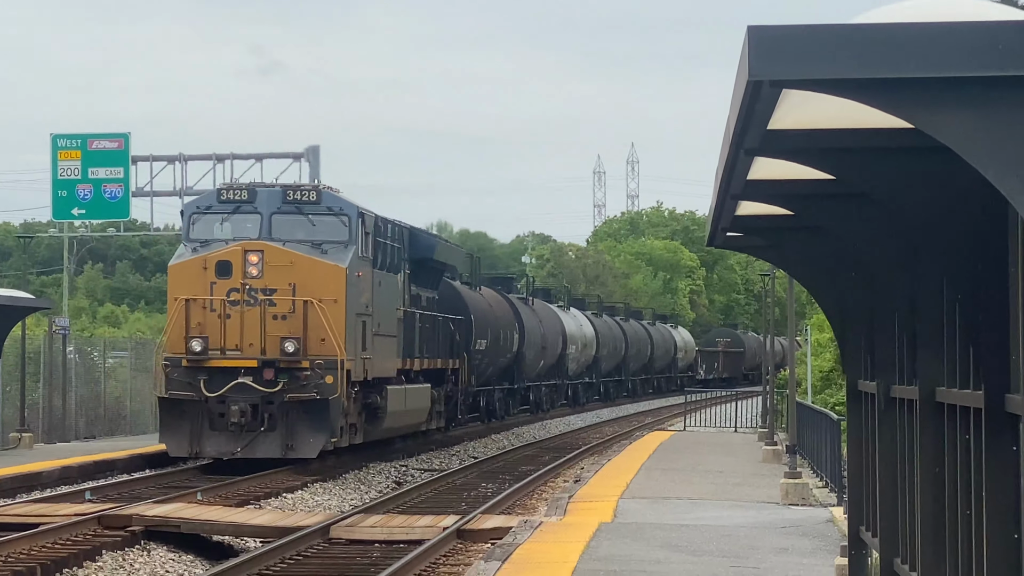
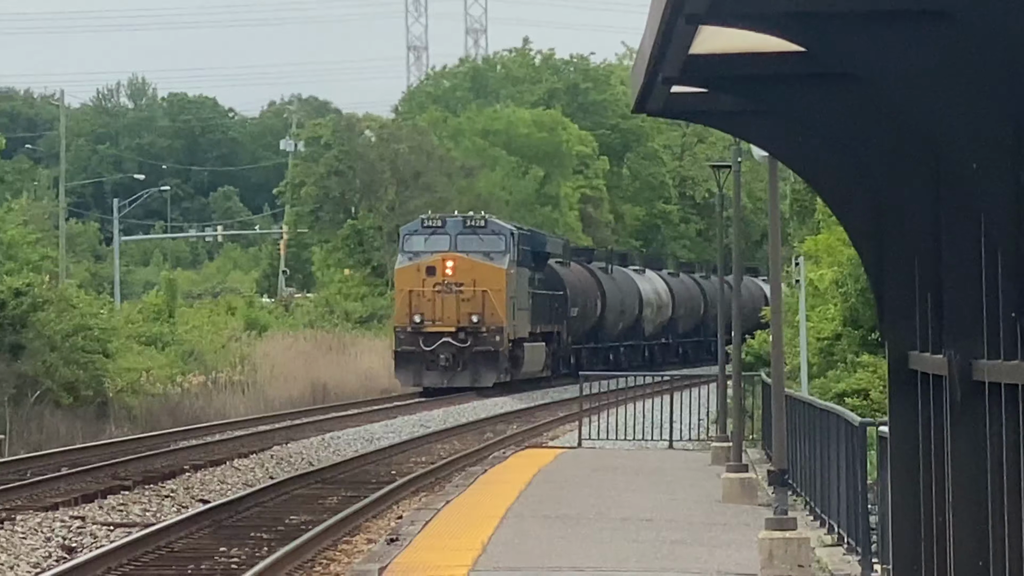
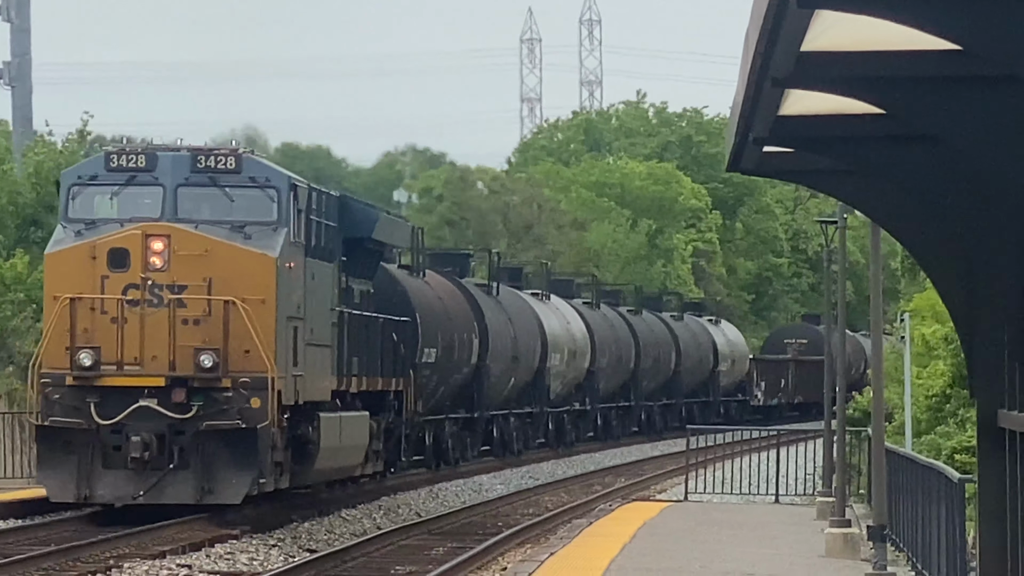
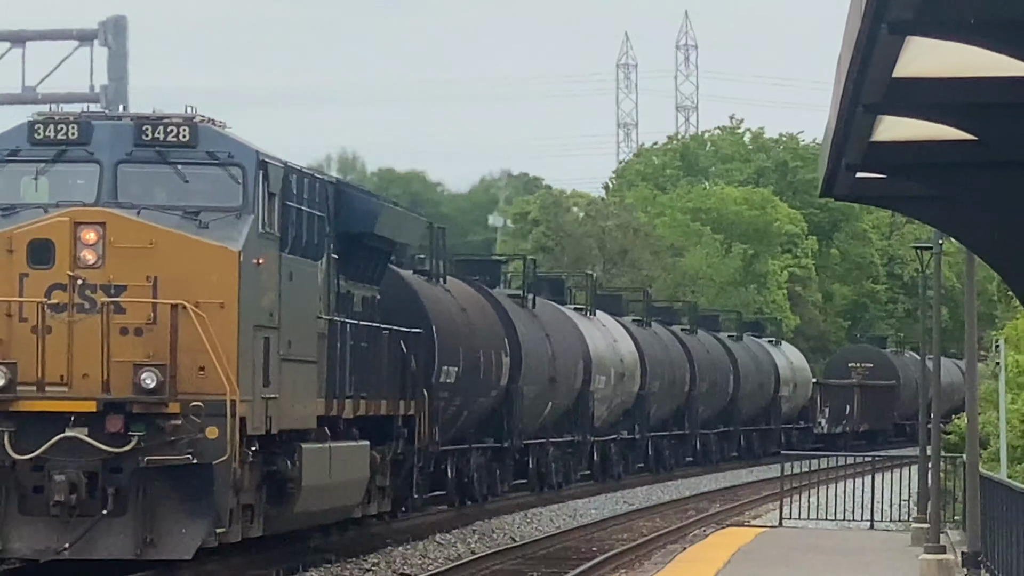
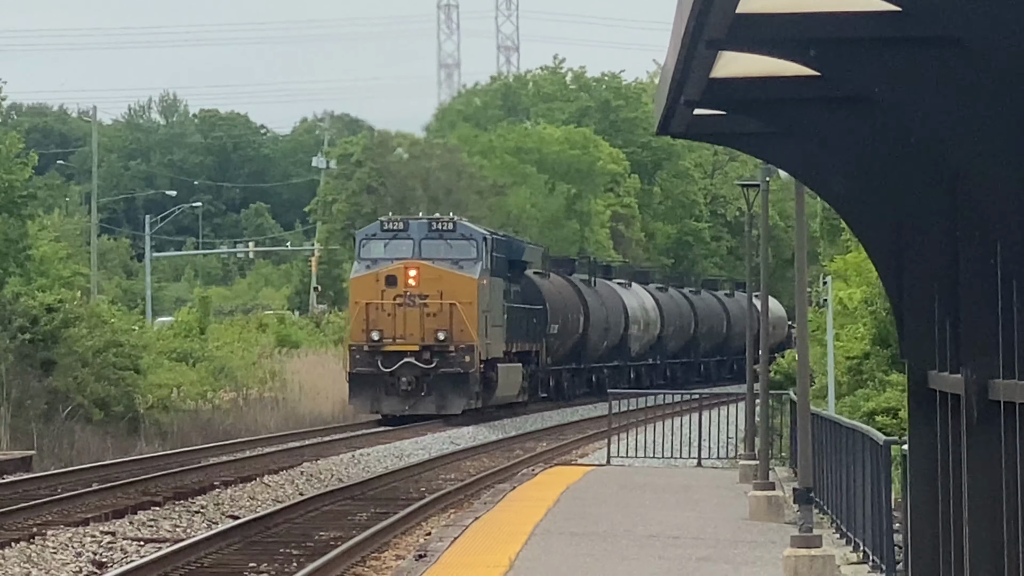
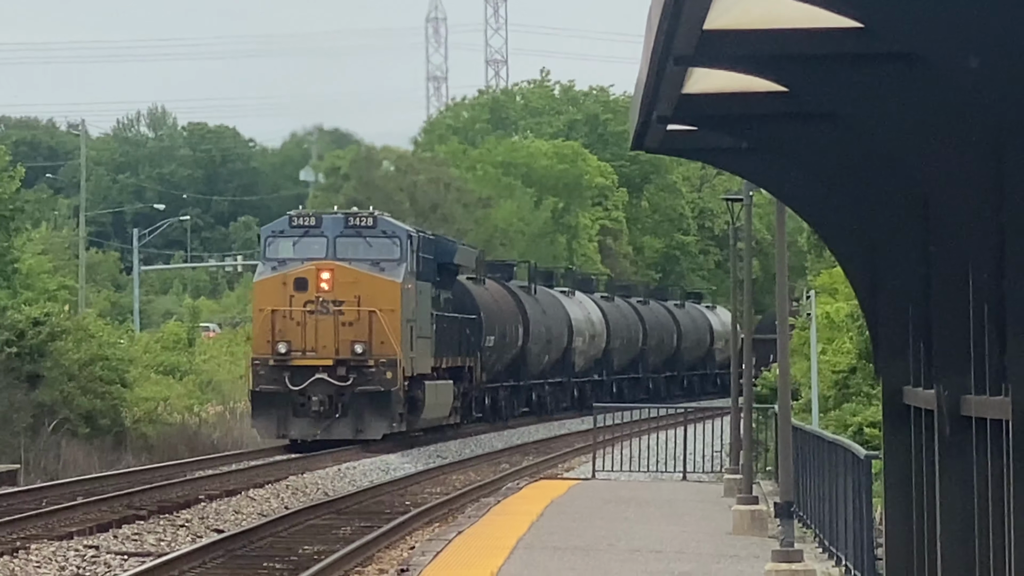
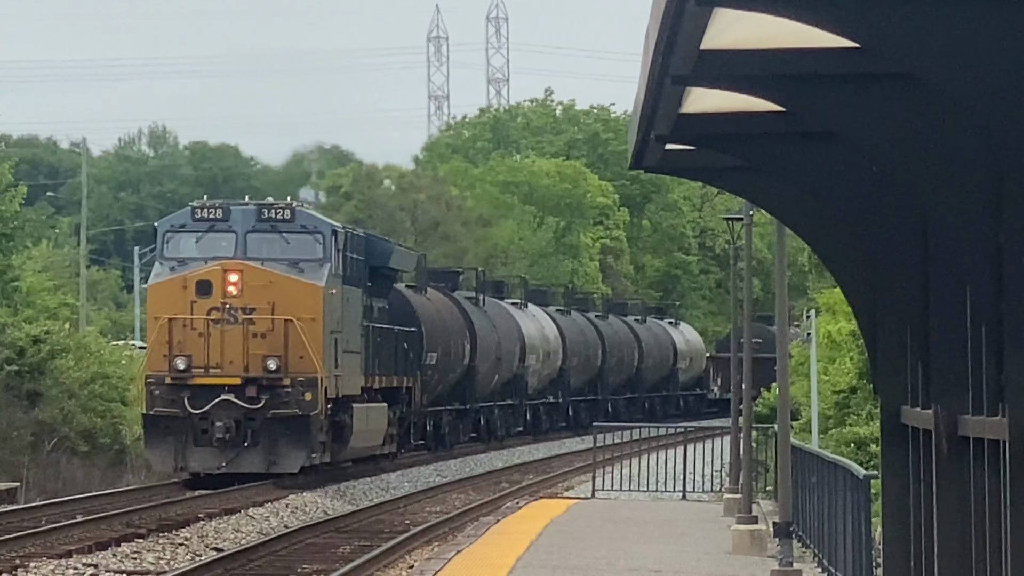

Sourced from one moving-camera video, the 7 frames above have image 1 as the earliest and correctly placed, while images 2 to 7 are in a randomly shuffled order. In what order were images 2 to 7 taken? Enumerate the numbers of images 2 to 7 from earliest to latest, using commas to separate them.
4, 3, 7, 6, 5, 2
